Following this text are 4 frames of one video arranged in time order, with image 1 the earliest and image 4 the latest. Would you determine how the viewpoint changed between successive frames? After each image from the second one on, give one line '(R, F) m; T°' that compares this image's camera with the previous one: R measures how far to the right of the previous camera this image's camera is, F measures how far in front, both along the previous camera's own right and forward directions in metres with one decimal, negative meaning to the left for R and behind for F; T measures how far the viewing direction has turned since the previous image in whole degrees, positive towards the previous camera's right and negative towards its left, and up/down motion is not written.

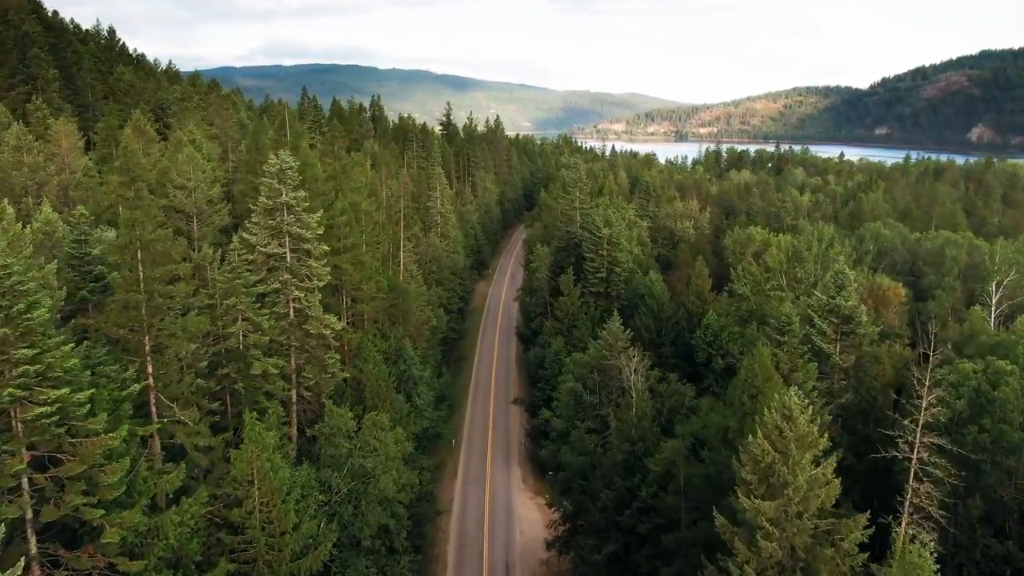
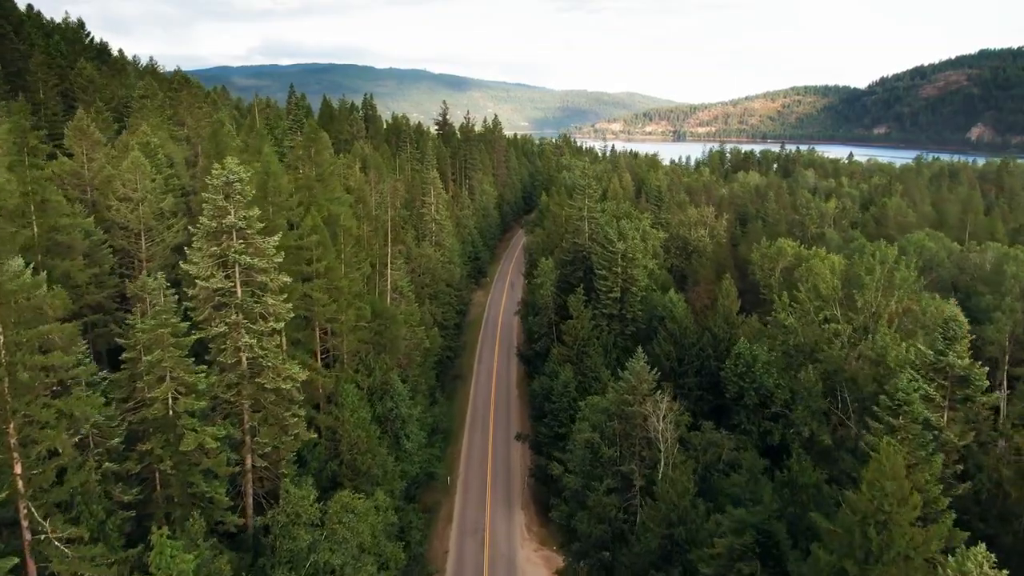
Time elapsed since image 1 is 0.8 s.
(-0.4, +7.1) m; 0°
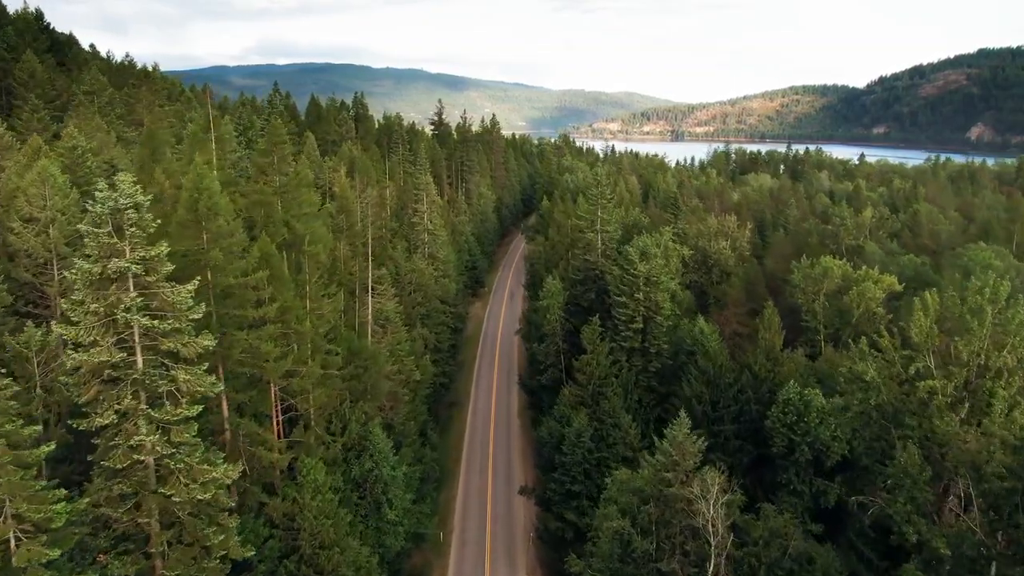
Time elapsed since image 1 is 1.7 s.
(-0.4, +8.2) m; 0°
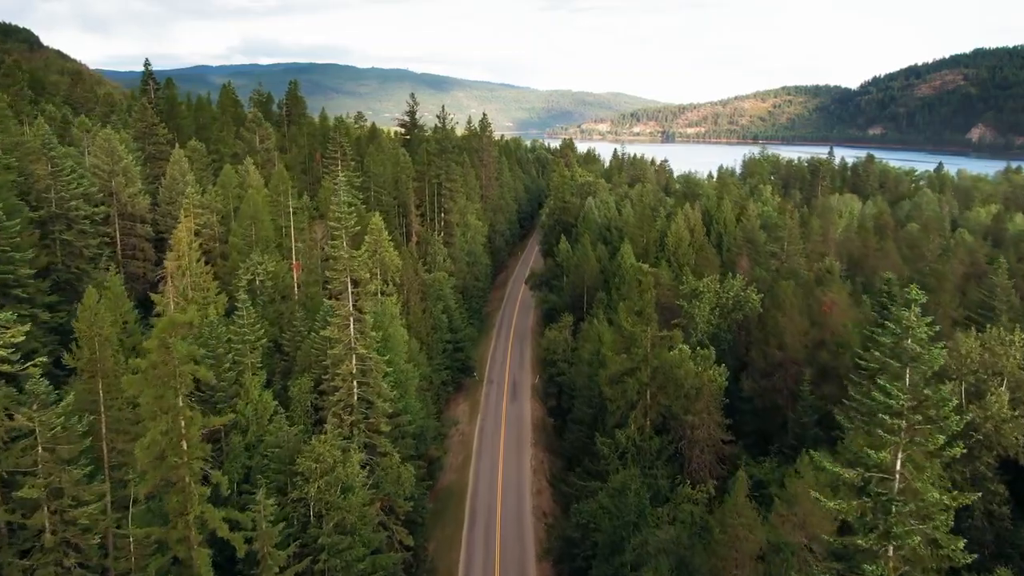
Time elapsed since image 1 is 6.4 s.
(-2.0, +41.6) m; +1°
